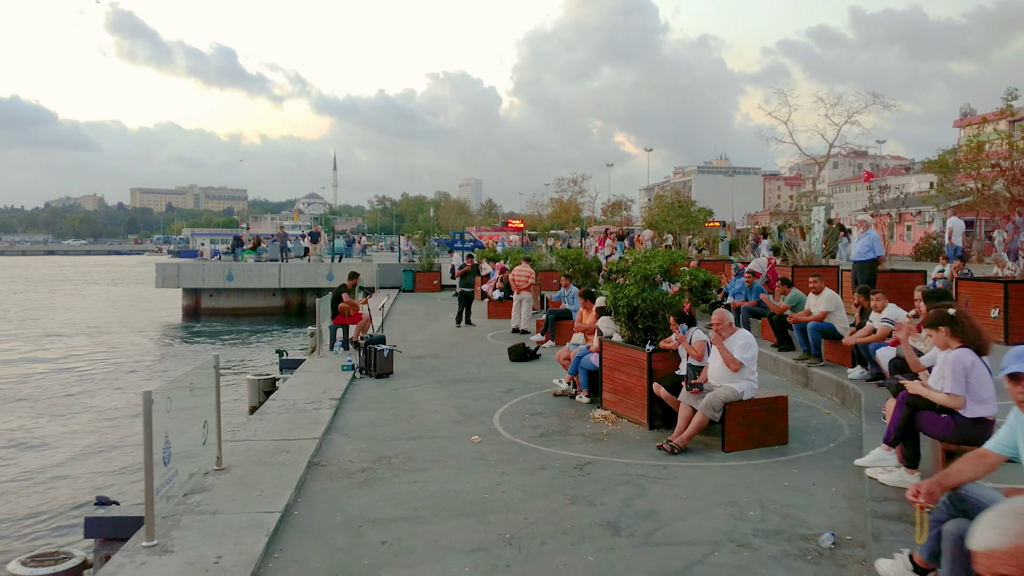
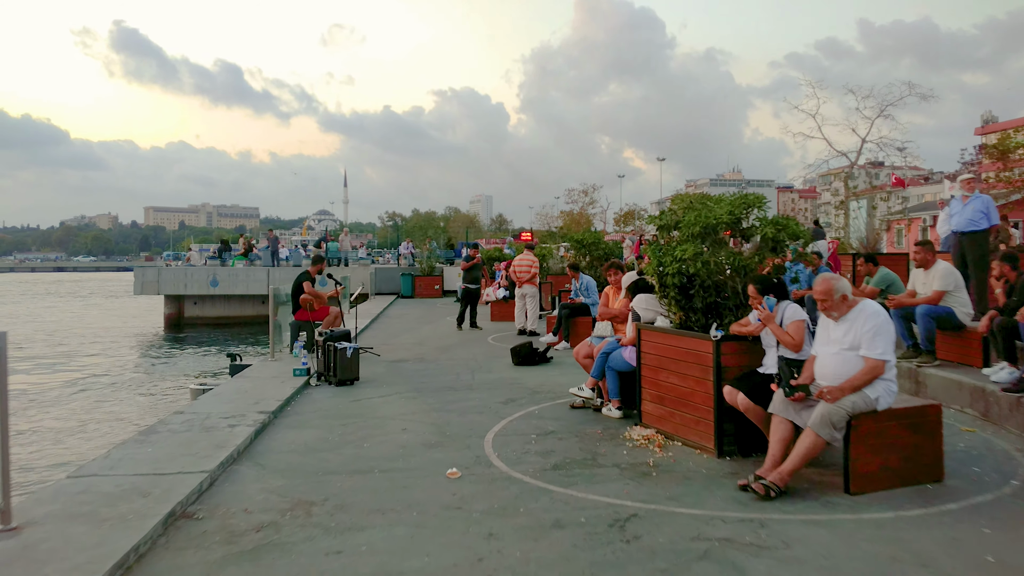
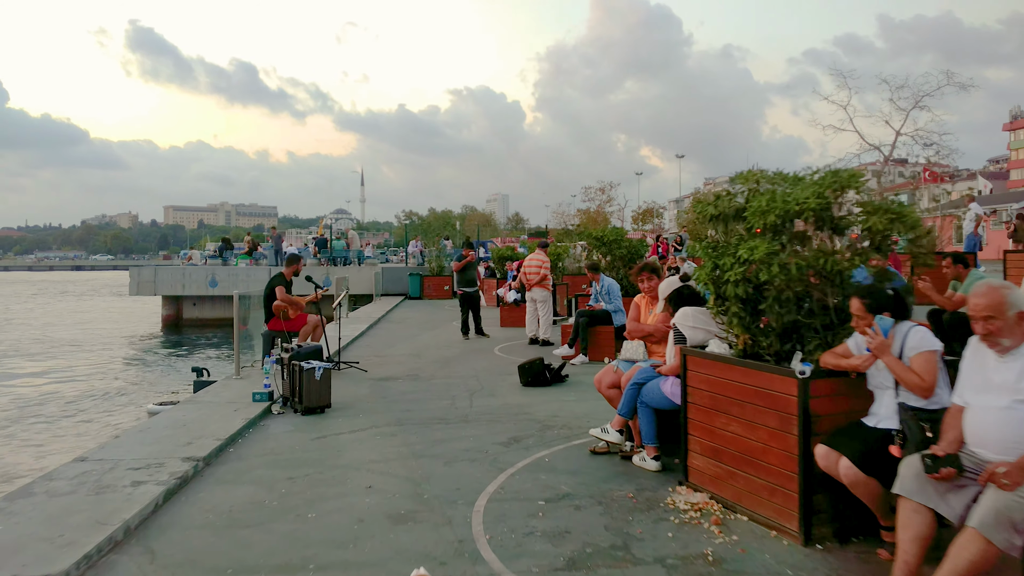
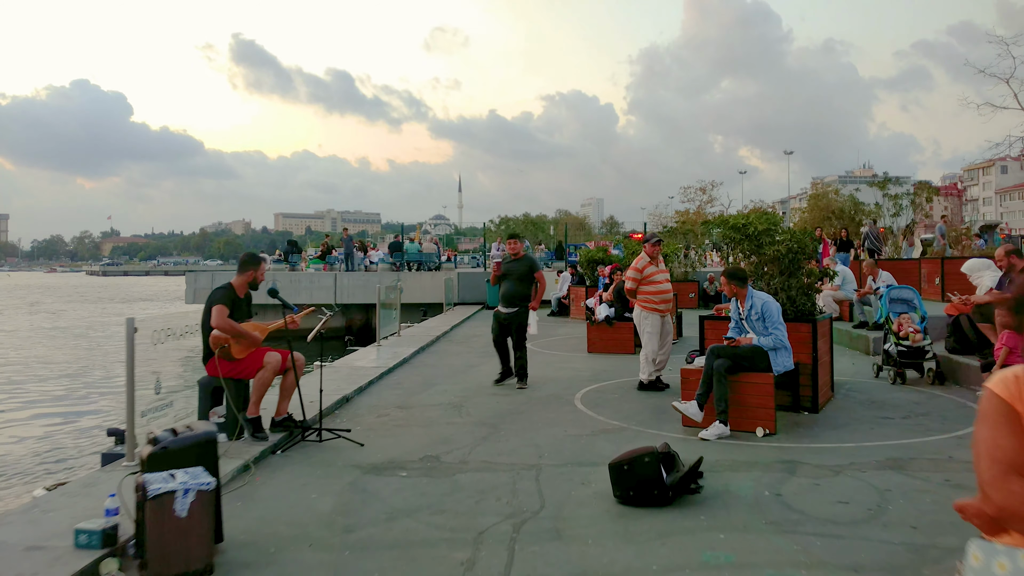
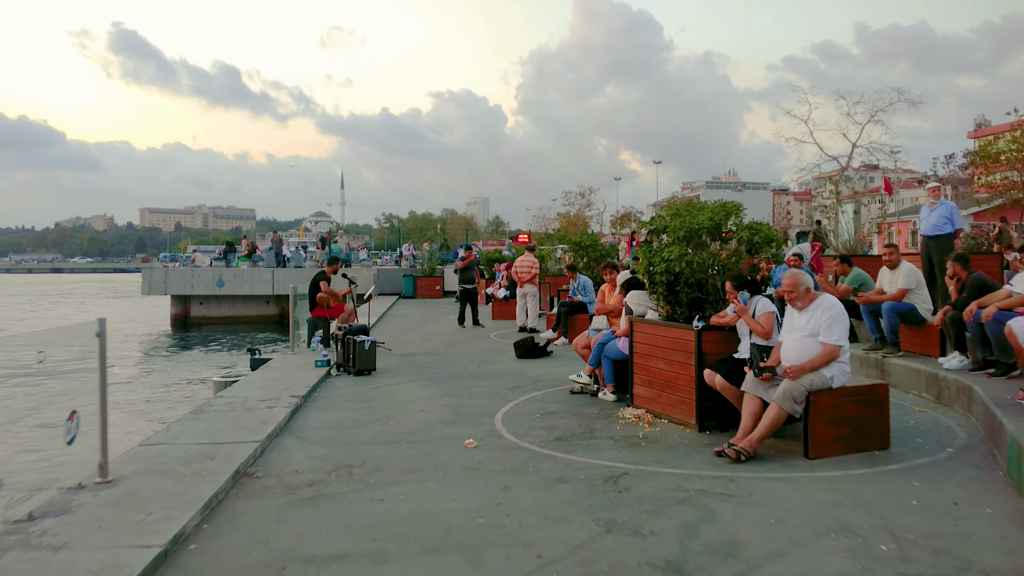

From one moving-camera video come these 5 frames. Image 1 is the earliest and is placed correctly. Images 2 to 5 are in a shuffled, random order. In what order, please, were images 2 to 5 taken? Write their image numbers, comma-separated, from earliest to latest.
5, 2, 3, 4
